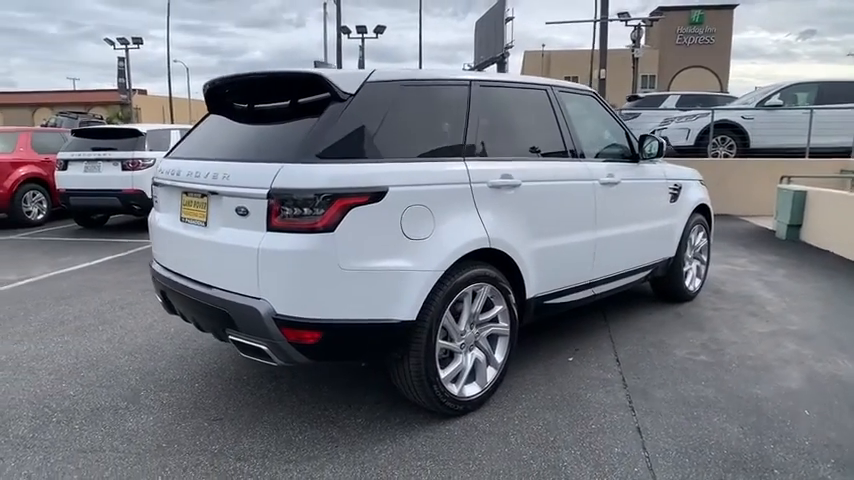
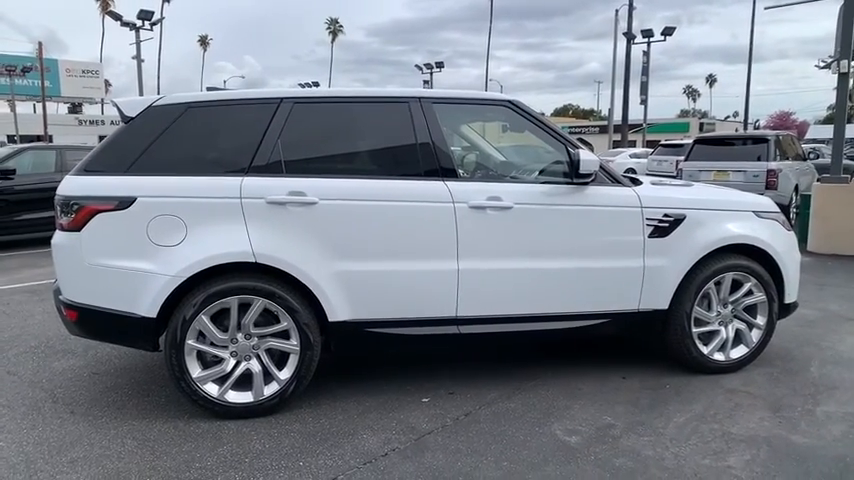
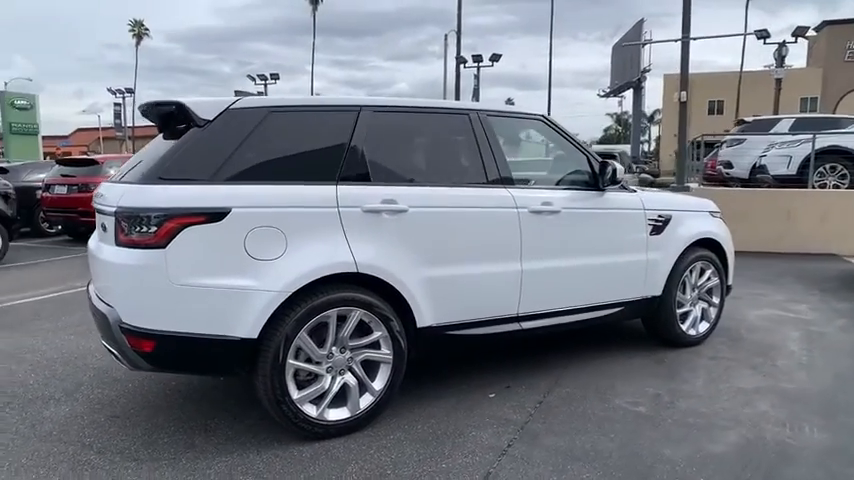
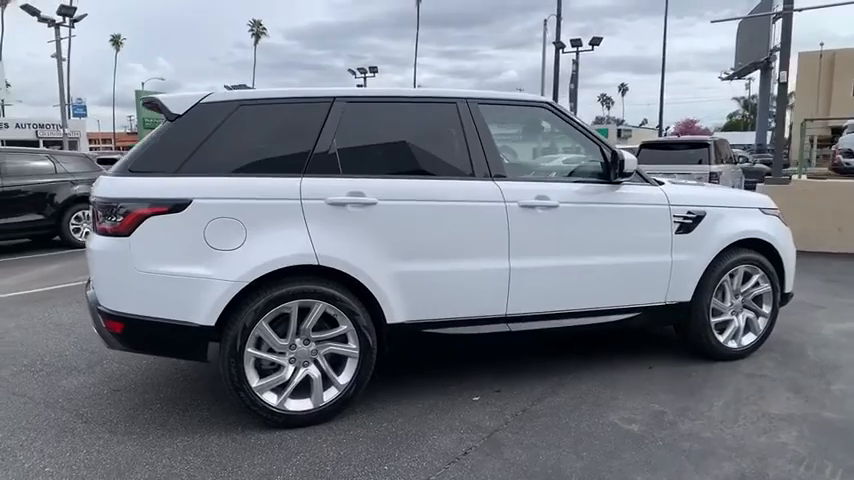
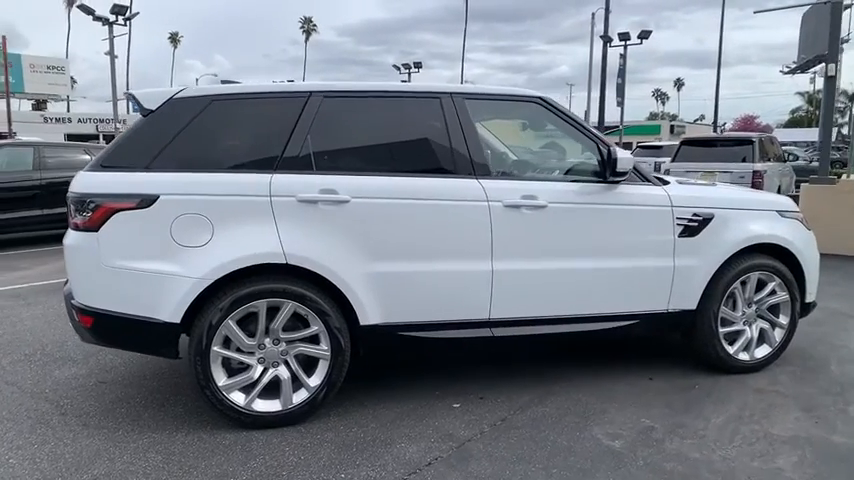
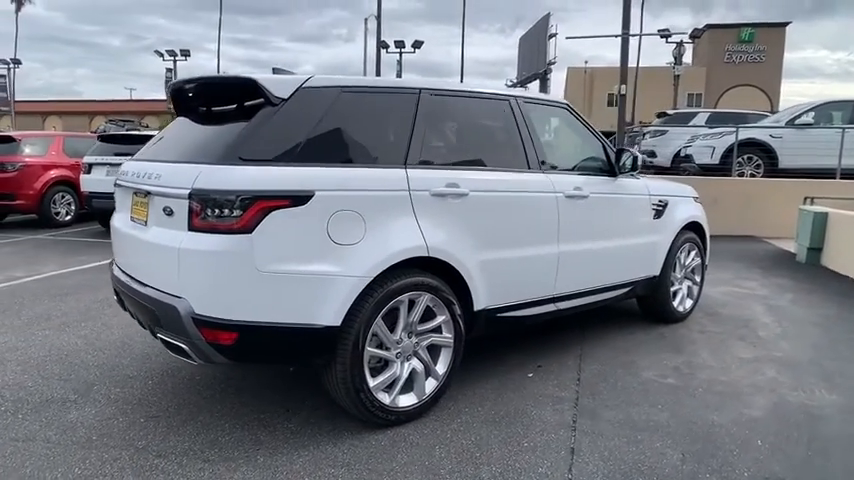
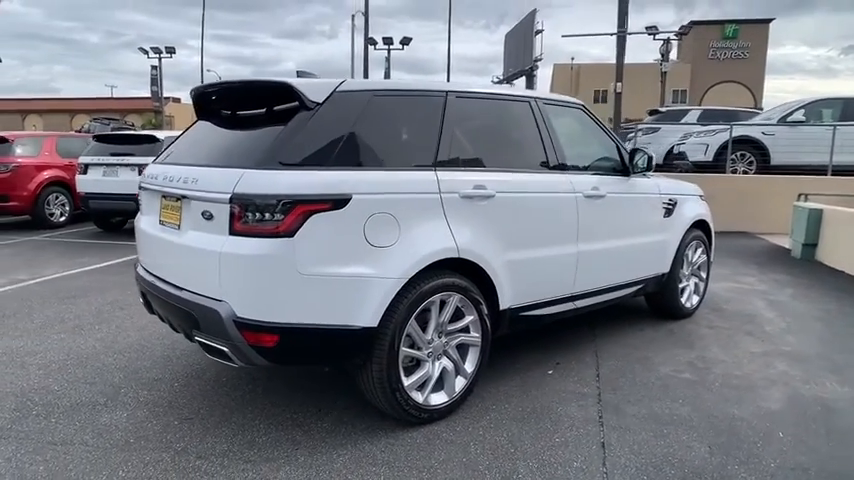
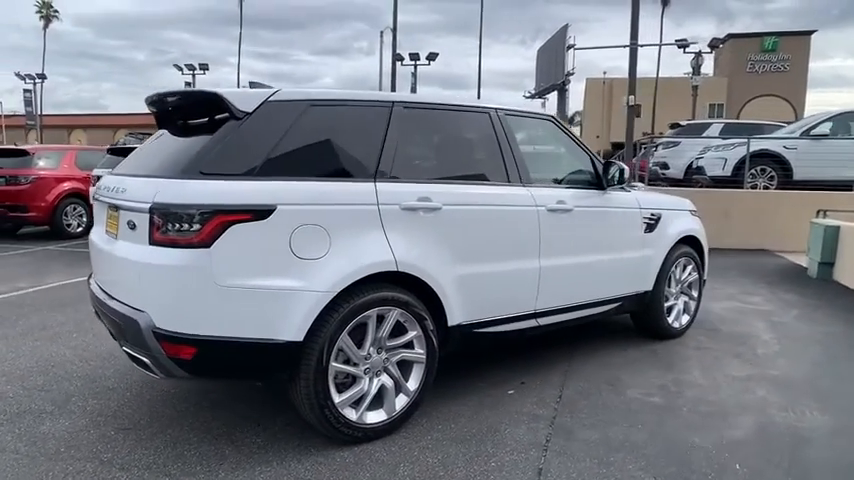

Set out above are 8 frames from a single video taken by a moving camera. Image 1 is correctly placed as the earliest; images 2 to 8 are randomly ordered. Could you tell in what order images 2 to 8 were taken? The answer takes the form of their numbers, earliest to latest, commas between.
7, 6, 8, 3, 4, 5, 2
